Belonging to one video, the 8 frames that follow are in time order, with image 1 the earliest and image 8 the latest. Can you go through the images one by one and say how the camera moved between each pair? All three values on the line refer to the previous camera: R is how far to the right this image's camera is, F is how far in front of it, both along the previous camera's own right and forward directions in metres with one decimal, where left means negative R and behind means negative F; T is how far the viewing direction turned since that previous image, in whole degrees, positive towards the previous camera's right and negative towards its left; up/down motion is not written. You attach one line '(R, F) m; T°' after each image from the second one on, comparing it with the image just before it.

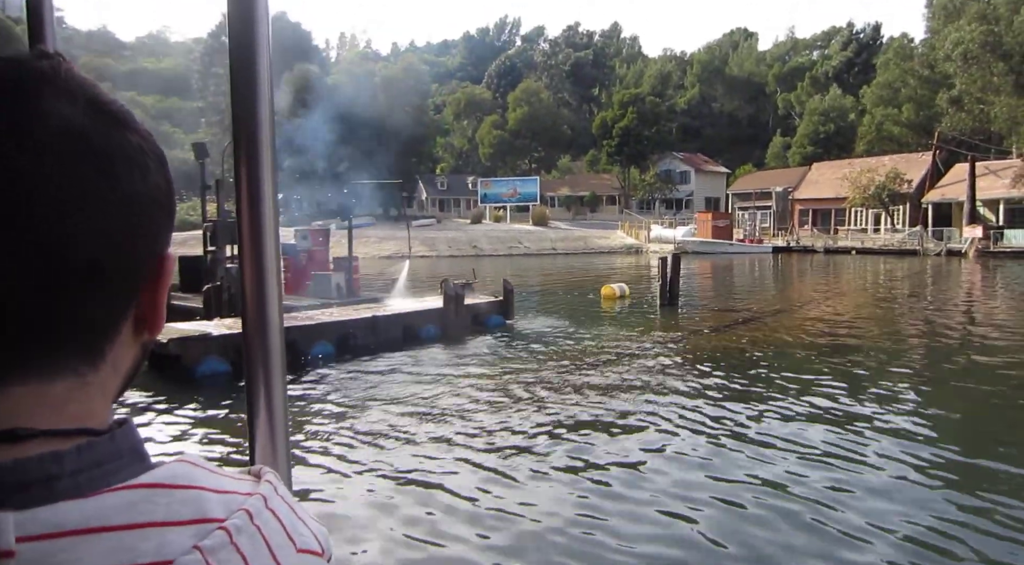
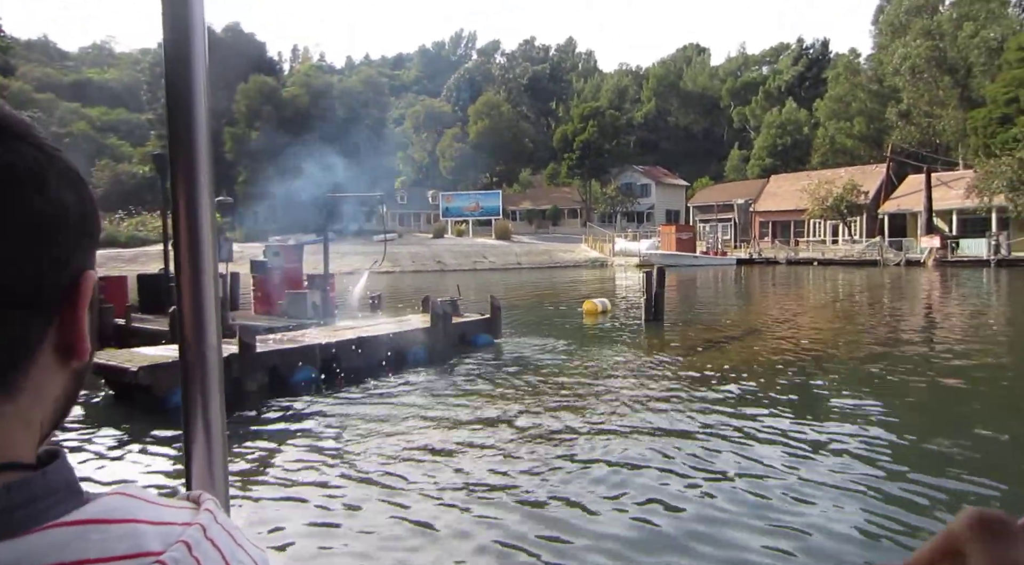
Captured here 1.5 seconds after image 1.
(-0.4, +0.4) m; +3°
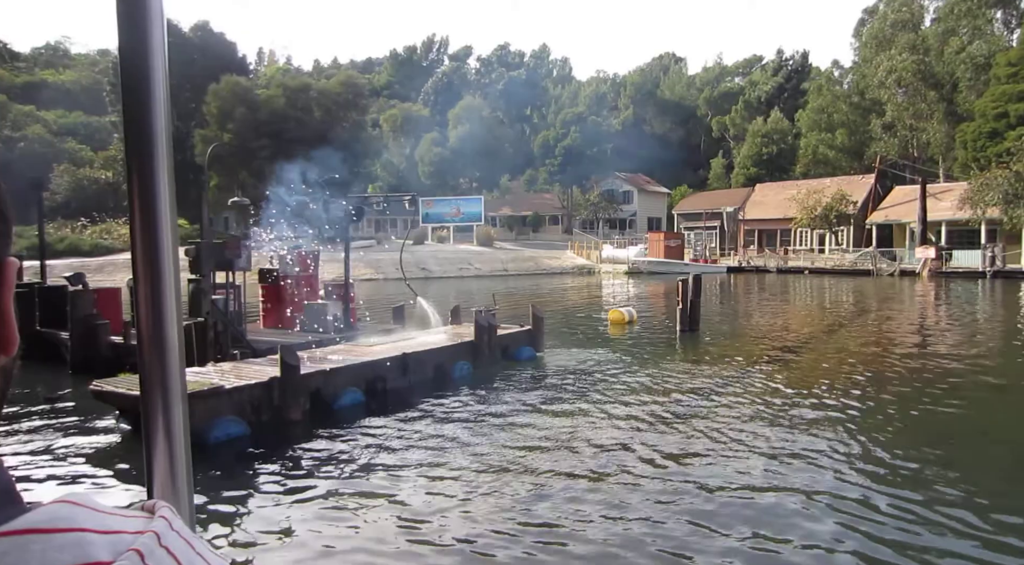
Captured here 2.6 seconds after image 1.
(-1.0, +1.1) m; +2°
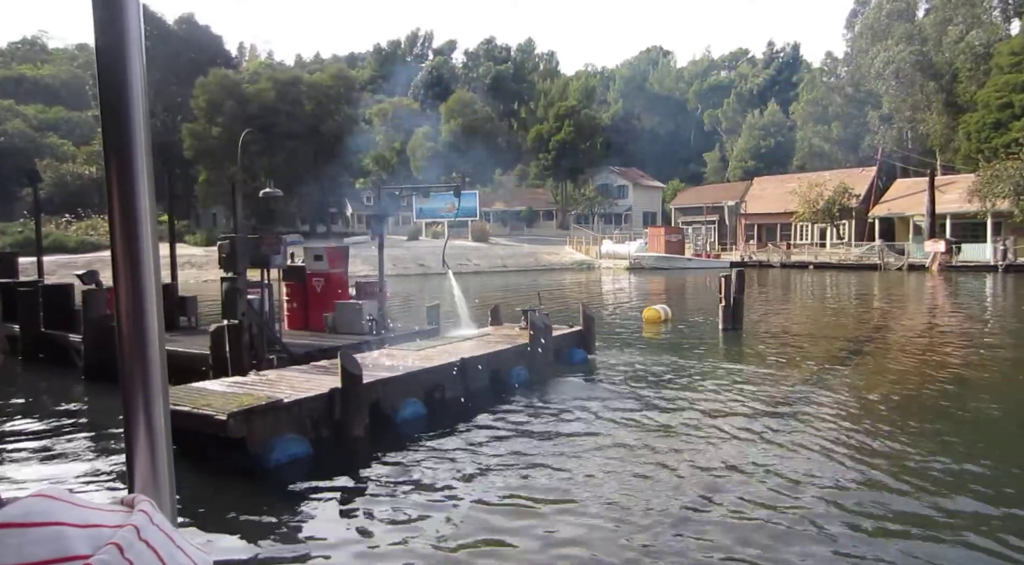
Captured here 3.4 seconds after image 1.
(-0.8, +0.8) m; +1°
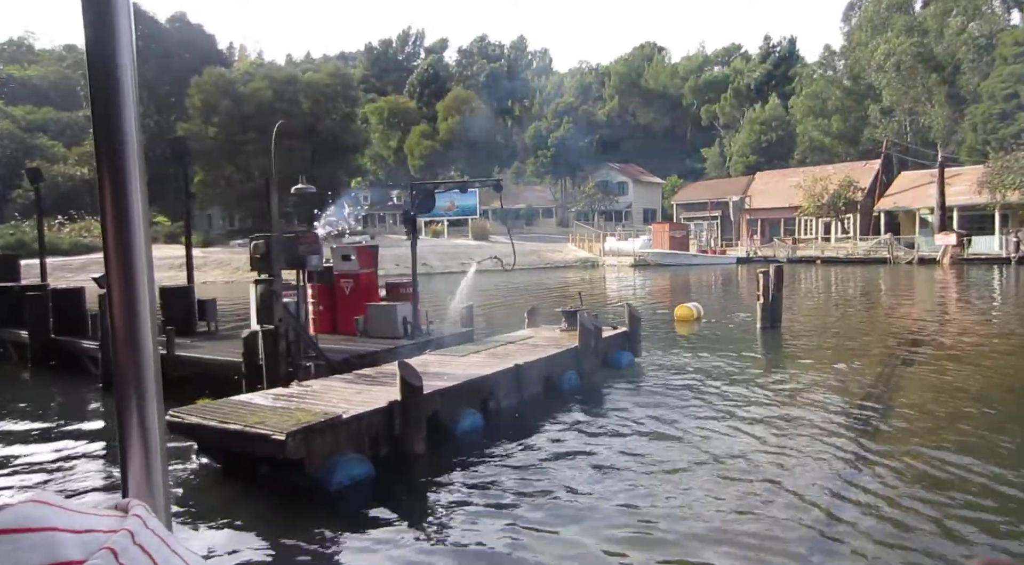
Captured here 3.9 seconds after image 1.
(-0.6, +0.5) m; +1°
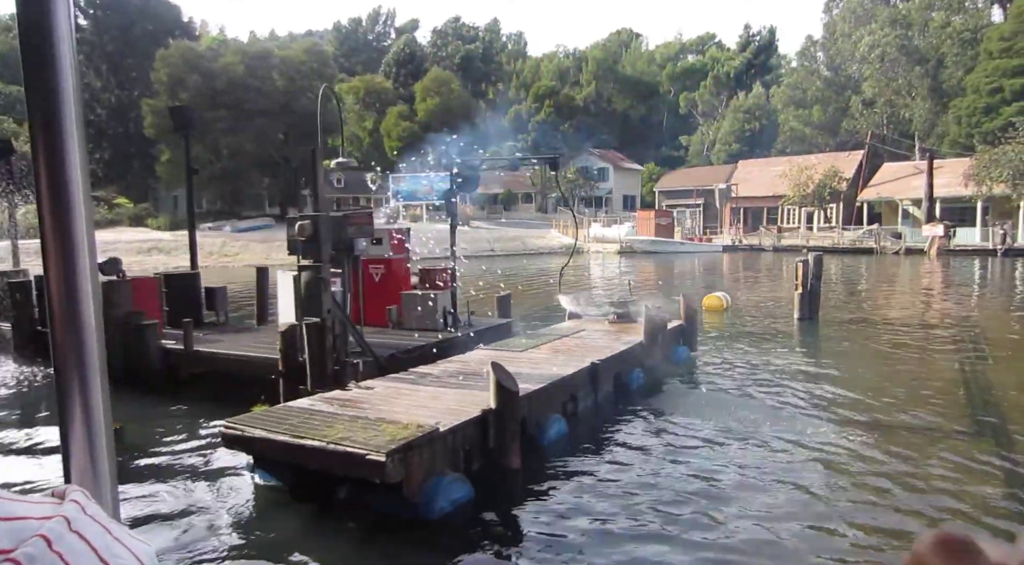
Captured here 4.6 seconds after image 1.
(-0.9, +0.8) m; +3°
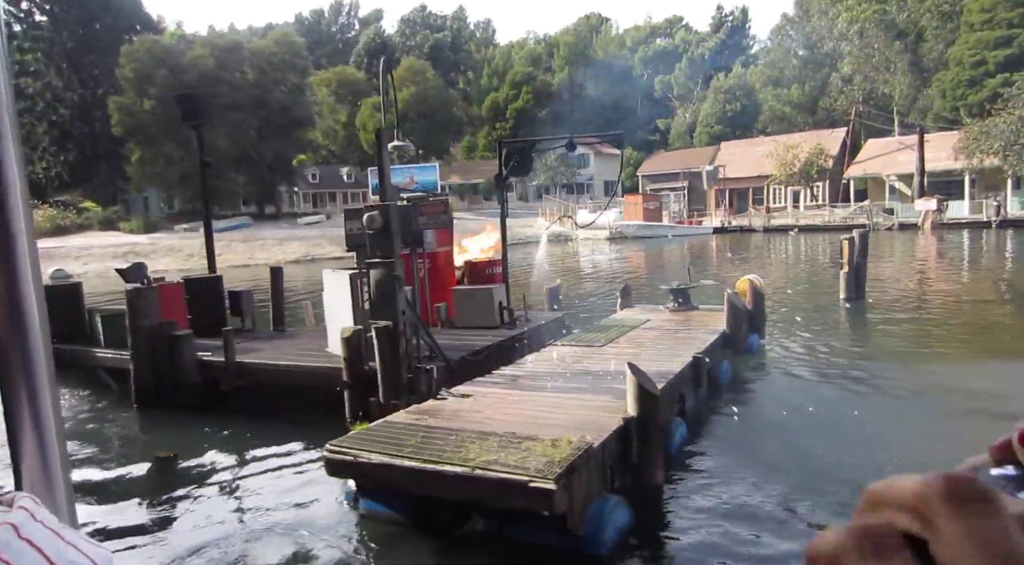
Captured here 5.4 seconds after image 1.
(-0.8, +0.7) m; +2°
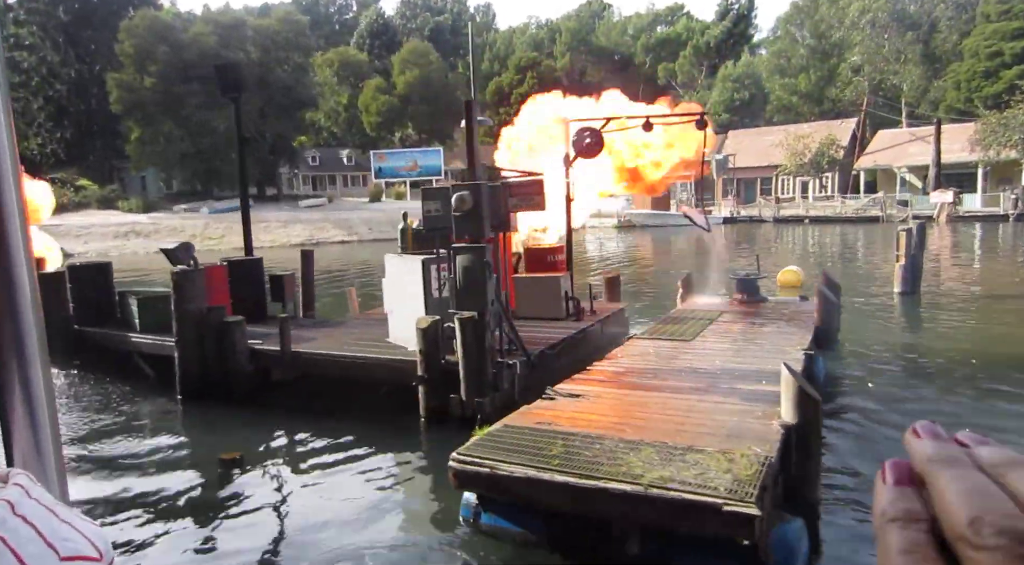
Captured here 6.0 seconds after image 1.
(-0.7, +0.5) m; +1°
